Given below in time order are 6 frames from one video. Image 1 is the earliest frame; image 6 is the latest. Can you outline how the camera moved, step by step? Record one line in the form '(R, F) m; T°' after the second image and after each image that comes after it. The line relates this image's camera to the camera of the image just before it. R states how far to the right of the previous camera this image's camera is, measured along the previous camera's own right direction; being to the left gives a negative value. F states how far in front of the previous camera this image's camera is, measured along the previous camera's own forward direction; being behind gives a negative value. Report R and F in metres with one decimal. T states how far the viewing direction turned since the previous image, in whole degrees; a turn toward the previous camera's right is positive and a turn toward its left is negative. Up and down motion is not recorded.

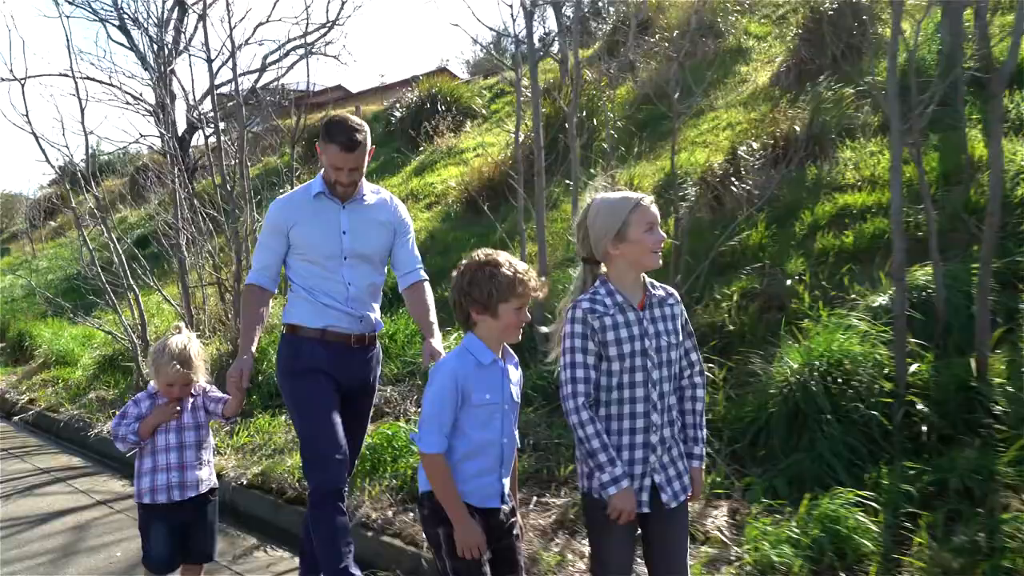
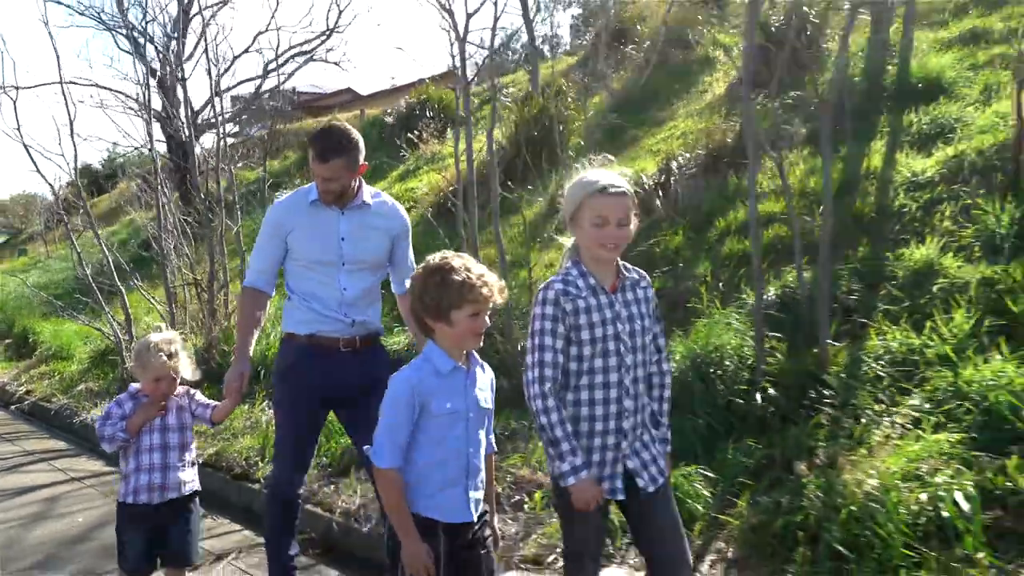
(+0.6, -0.7) m; -1°
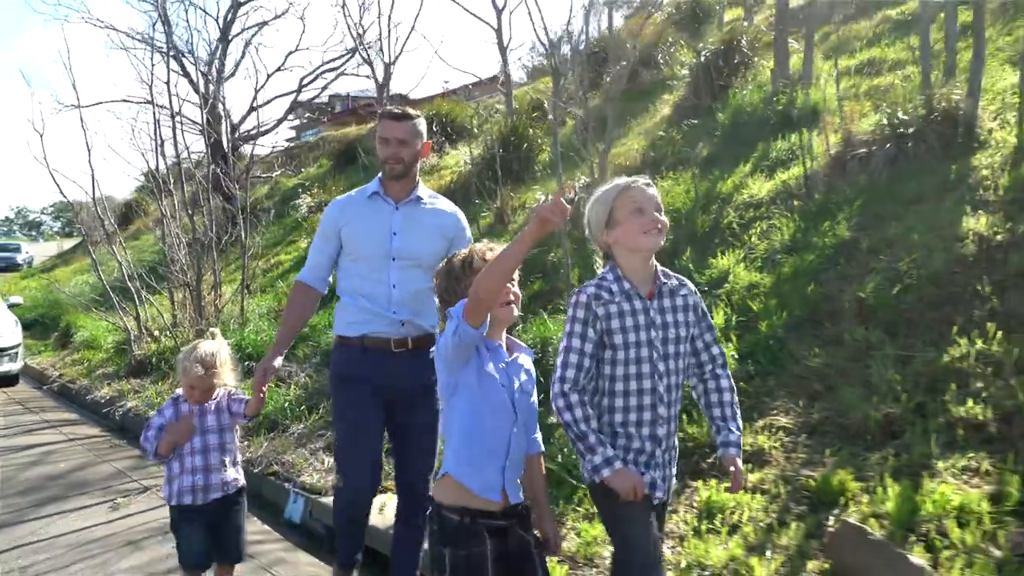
(+1.4, -1.4) m; -4°
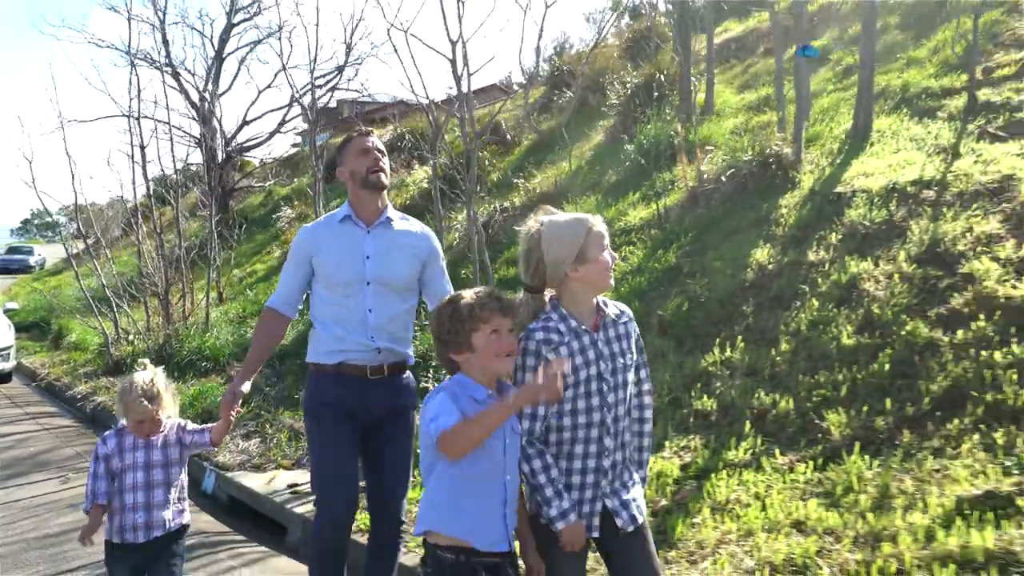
(+1.0, -1.3) m; -1°
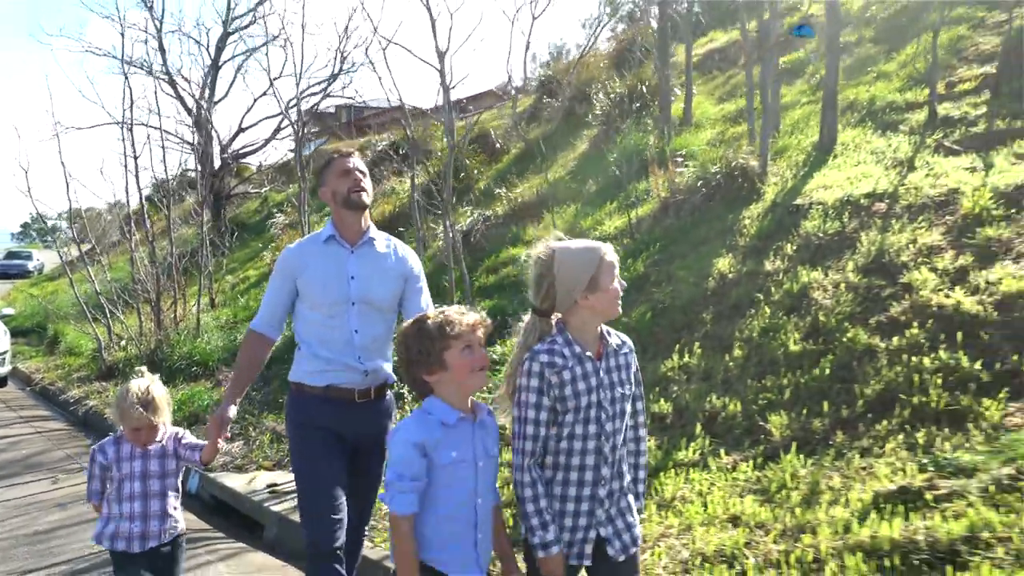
(+0.2, -0.3) m; 0°
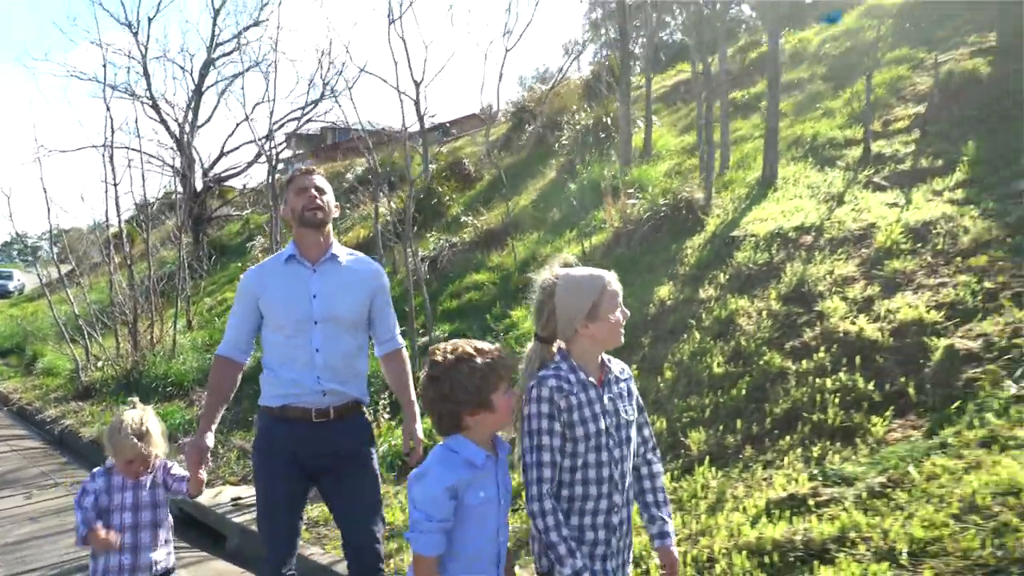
(+0.2, -0.4) m; +1°
